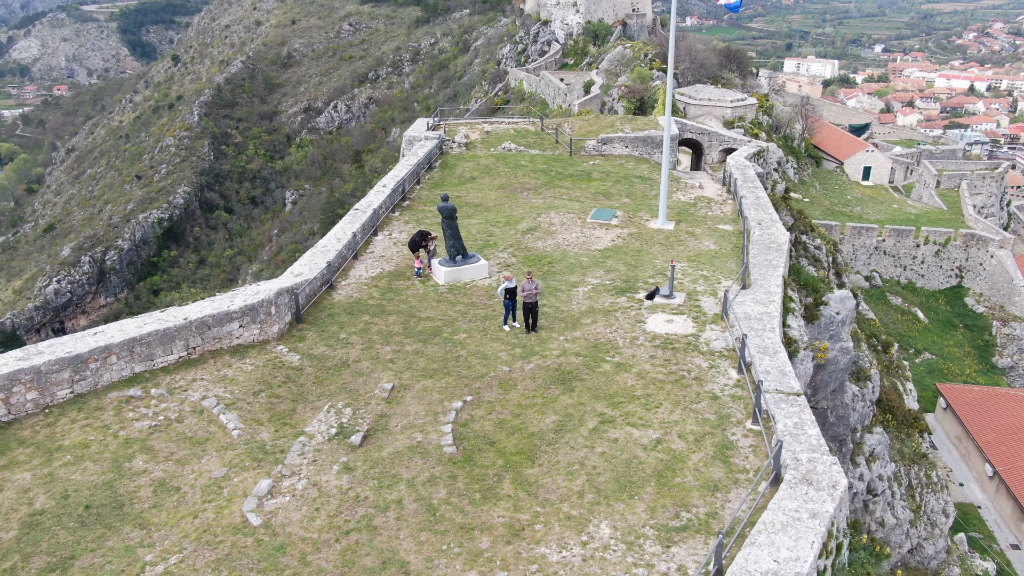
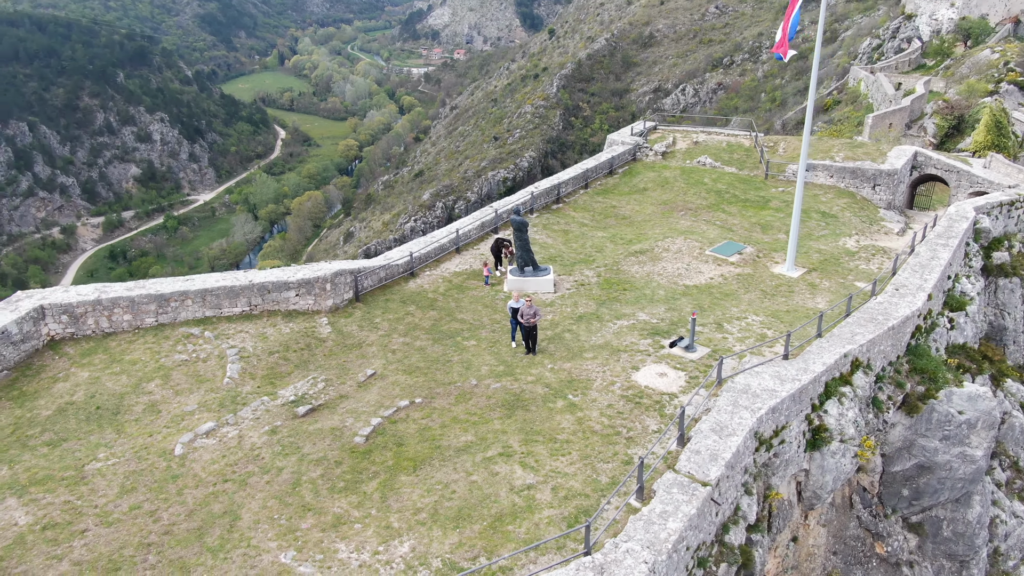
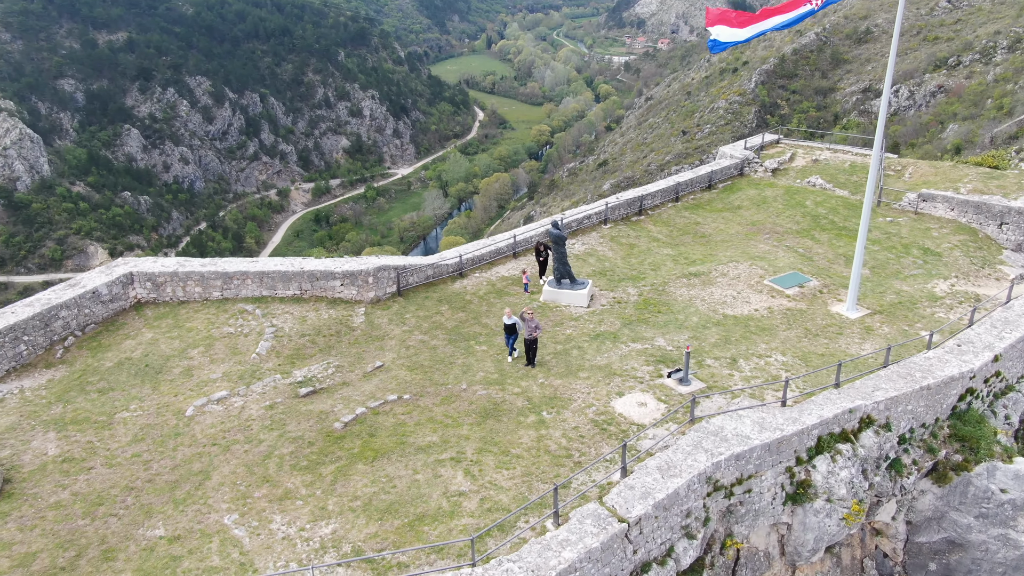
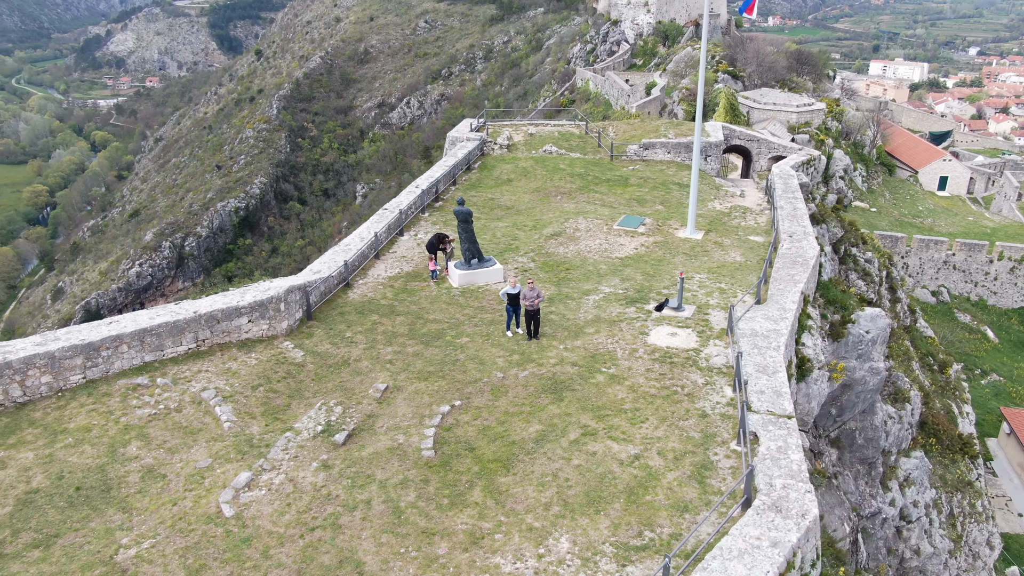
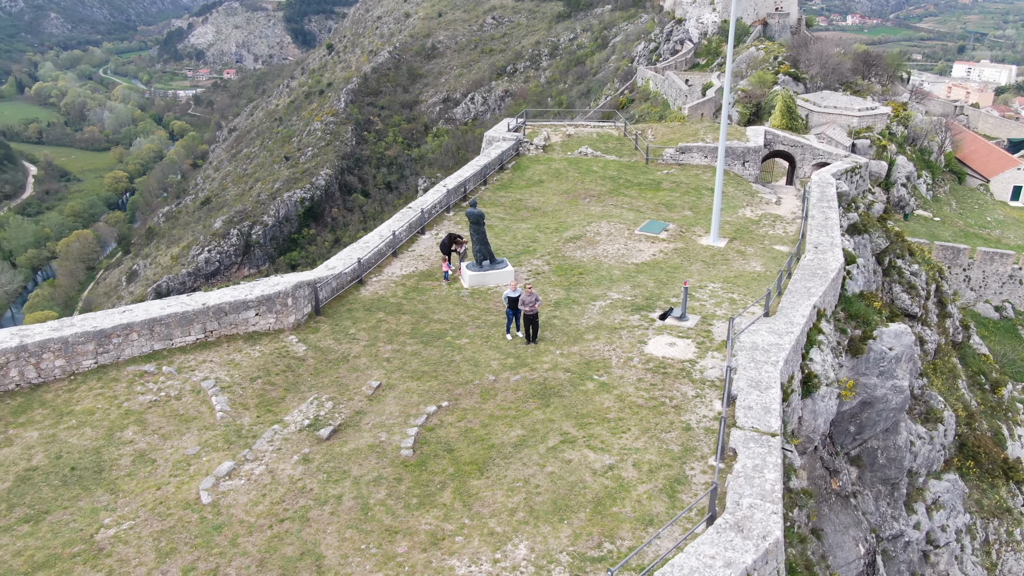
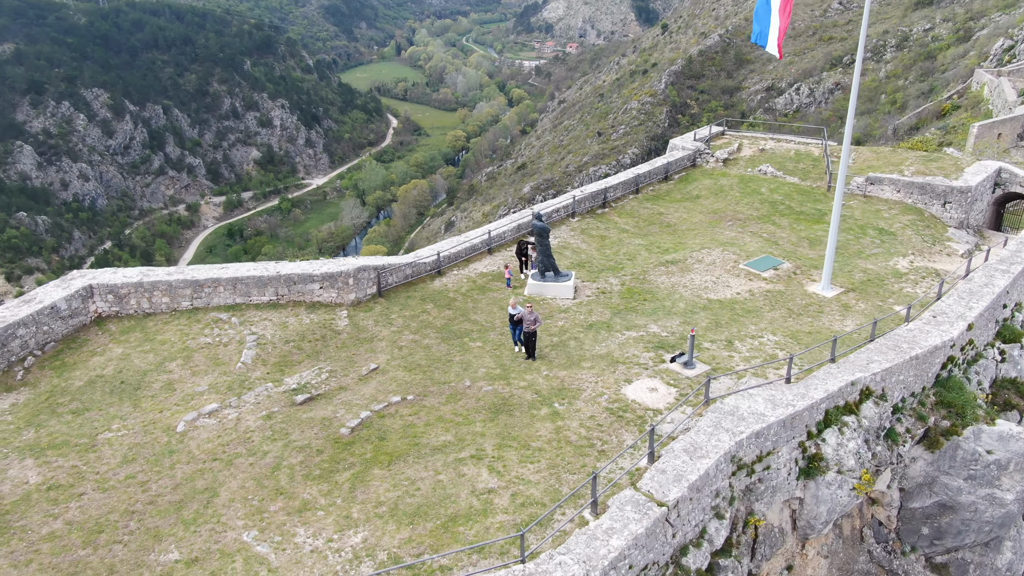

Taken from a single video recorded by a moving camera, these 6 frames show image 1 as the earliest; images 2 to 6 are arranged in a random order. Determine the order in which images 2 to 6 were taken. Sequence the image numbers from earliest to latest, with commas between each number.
4, 5, 2, 6, 3
